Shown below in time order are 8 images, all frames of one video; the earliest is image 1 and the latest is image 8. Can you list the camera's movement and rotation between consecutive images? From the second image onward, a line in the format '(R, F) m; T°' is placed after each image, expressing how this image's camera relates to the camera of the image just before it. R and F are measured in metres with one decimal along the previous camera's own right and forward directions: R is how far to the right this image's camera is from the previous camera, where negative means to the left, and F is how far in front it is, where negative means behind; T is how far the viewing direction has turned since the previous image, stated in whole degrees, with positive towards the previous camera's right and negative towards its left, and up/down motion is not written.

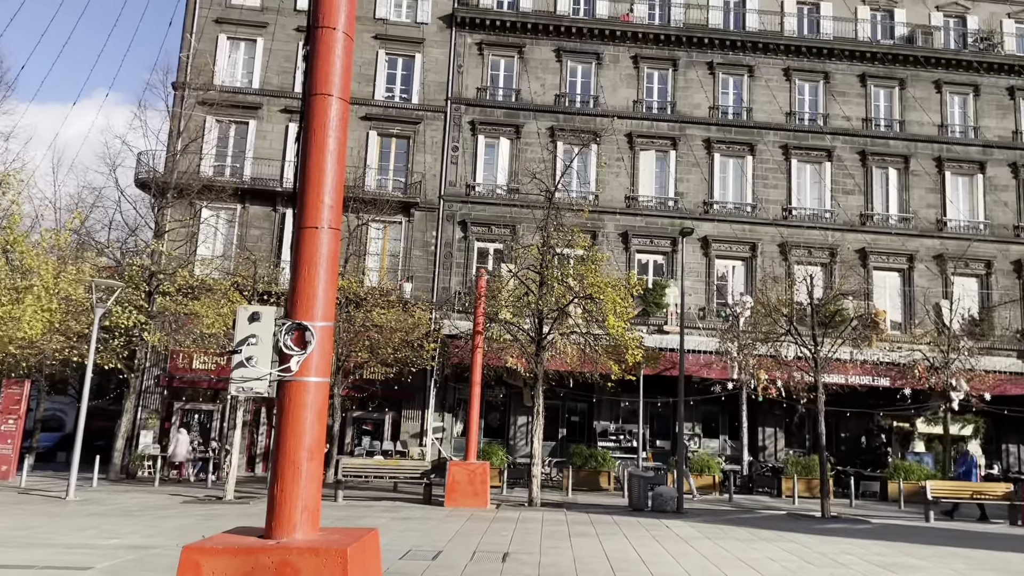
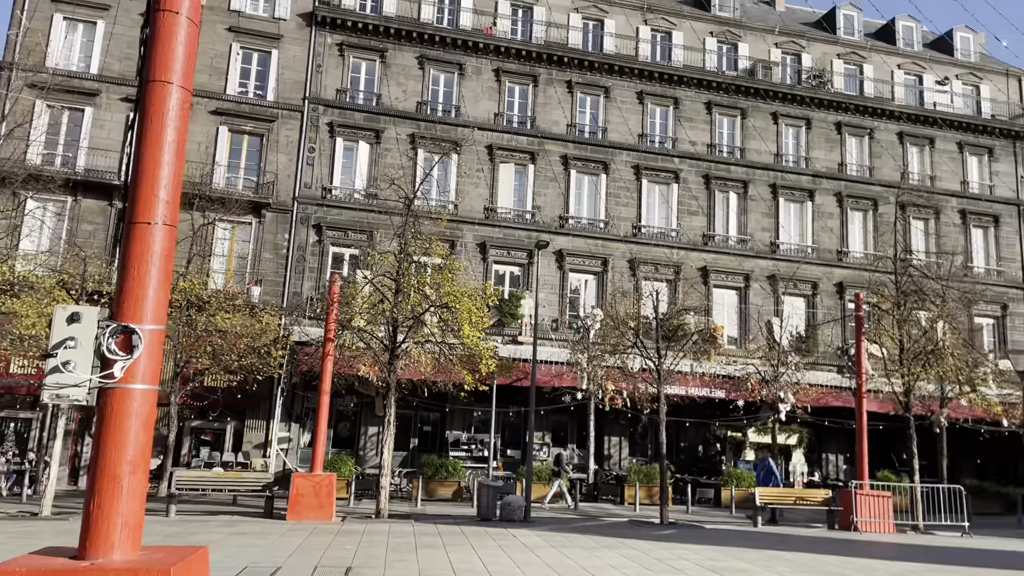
(+0.1, +0.1) m; +10°
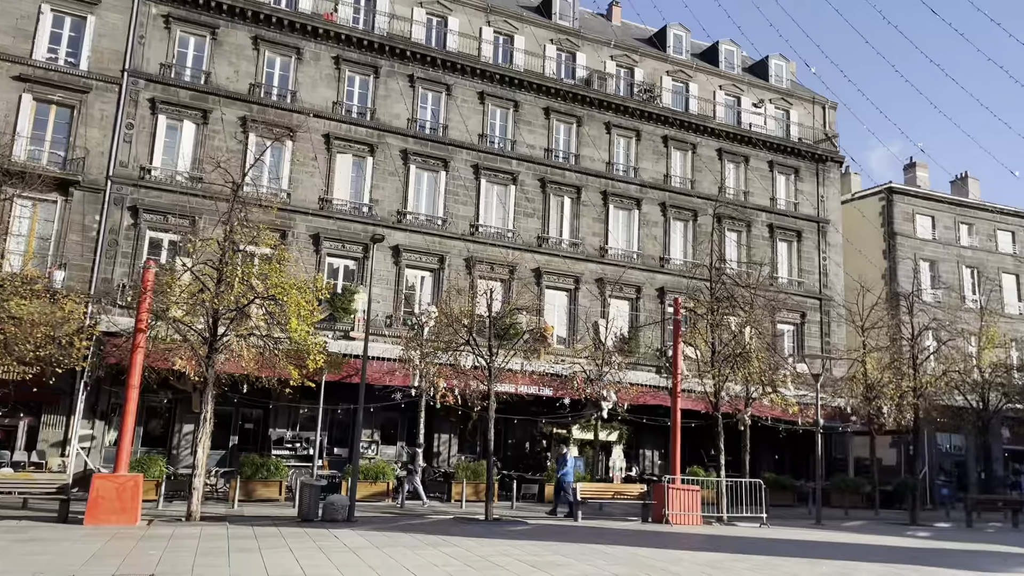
(+0.1, +0.1) m; +11°
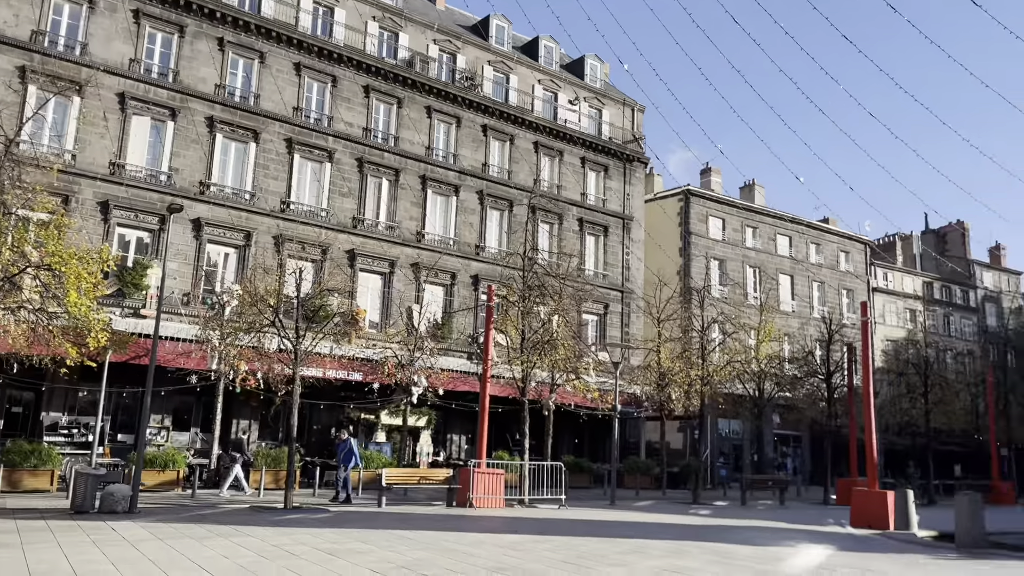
(+0.1, +0.1) m; +13°
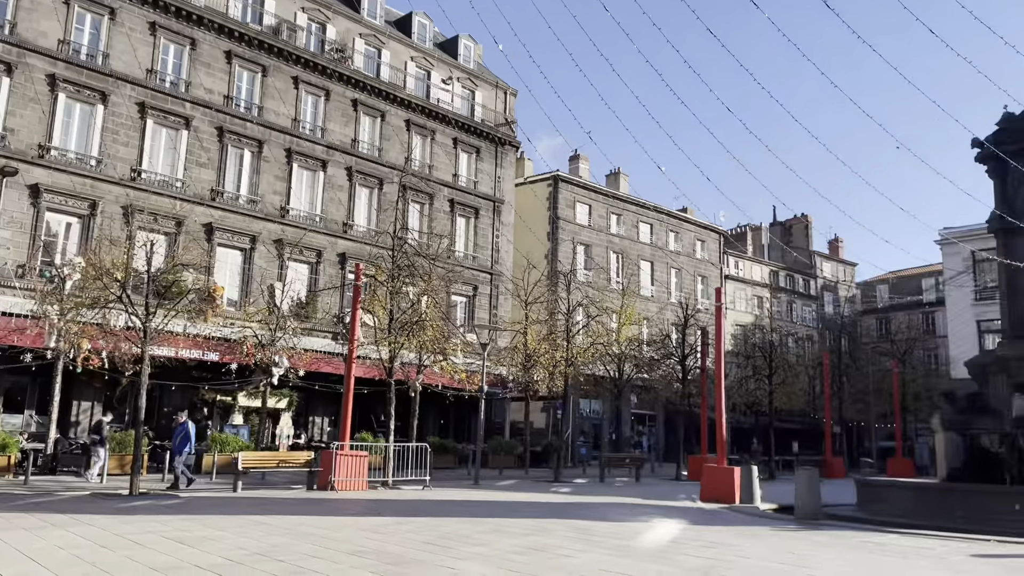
(0.0, +0.1) m; +9°
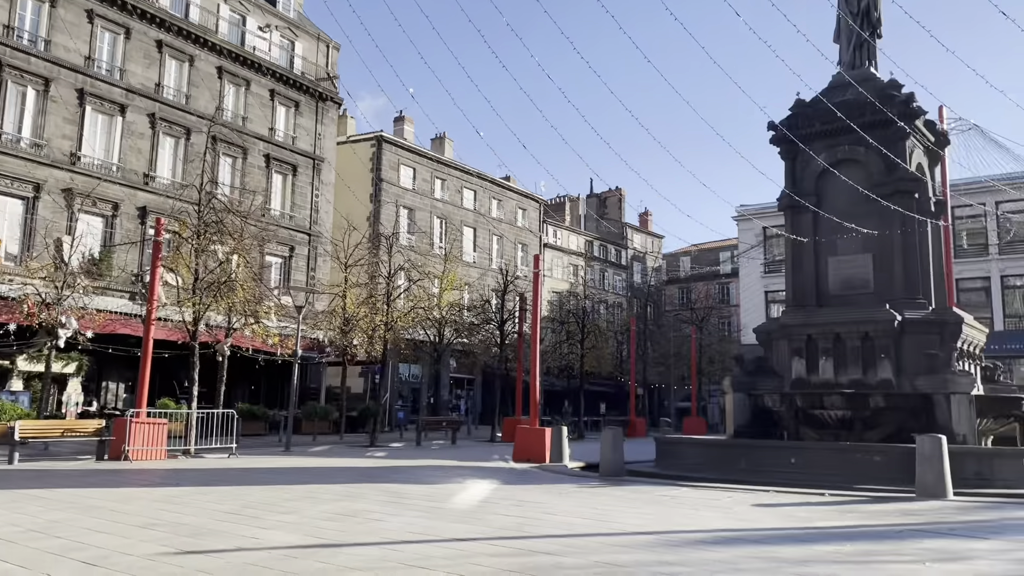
(+0.1, +0.1) m; +12°
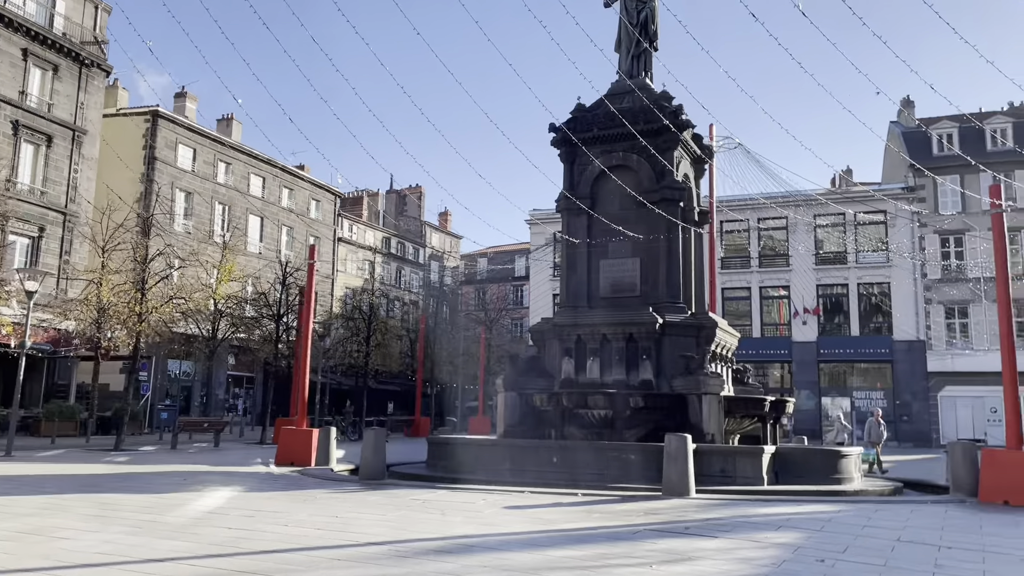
(+0.7, +0.6) m; +13°
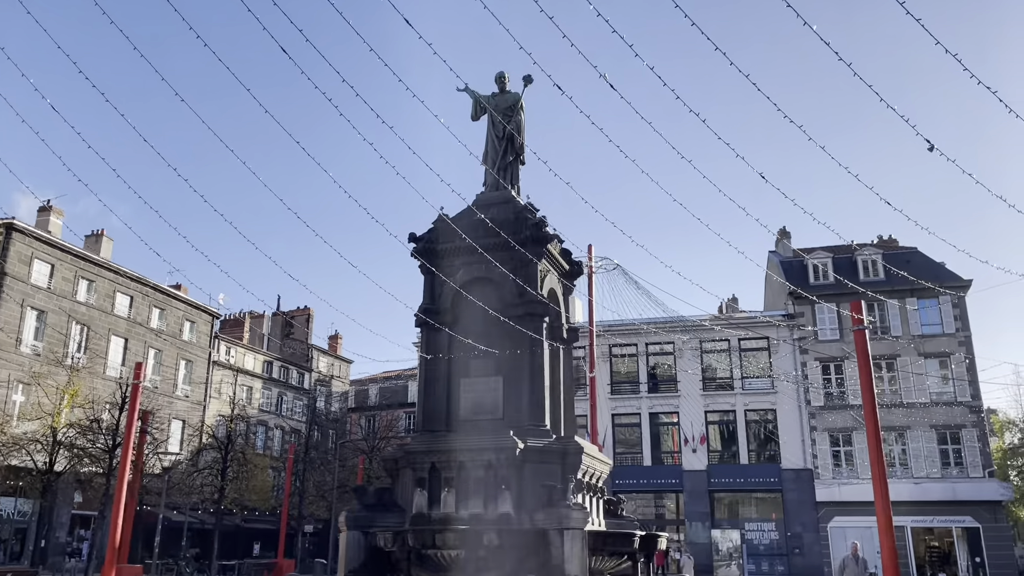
(+1.0, +1.2) m; +6°
